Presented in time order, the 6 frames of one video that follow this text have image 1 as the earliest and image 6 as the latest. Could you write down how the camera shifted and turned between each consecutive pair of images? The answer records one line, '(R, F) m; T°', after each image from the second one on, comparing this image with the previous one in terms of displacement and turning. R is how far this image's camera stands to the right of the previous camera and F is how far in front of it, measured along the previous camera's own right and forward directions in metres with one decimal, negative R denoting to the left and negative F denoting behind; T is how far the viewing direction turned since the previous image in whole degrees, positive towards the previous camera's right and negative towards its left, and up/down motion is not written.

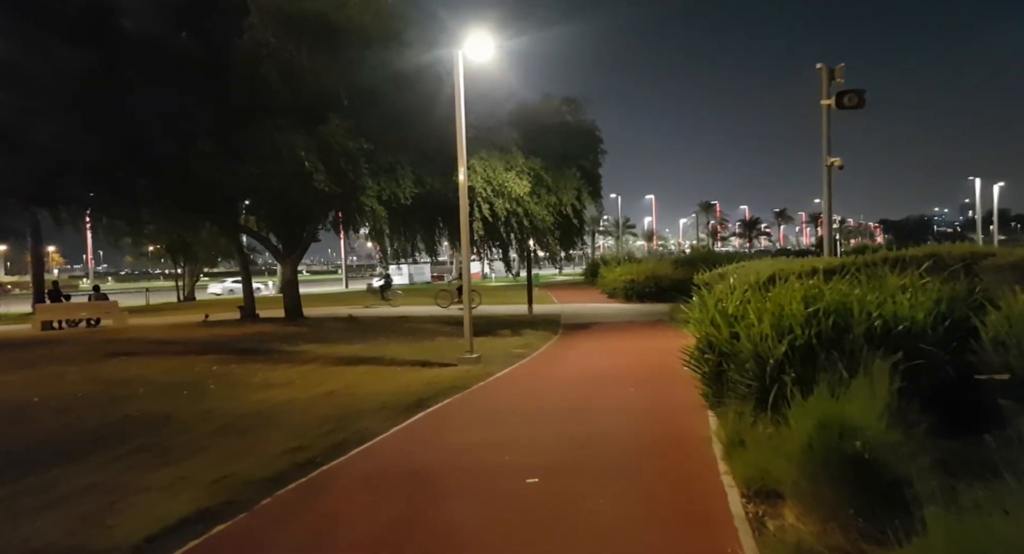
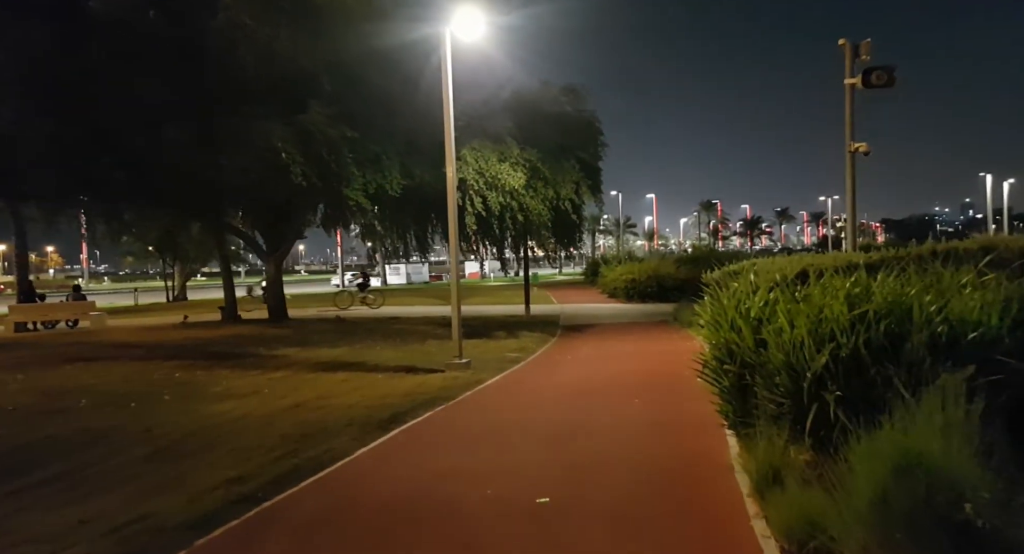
(+0.2, +1.3) m; 0°
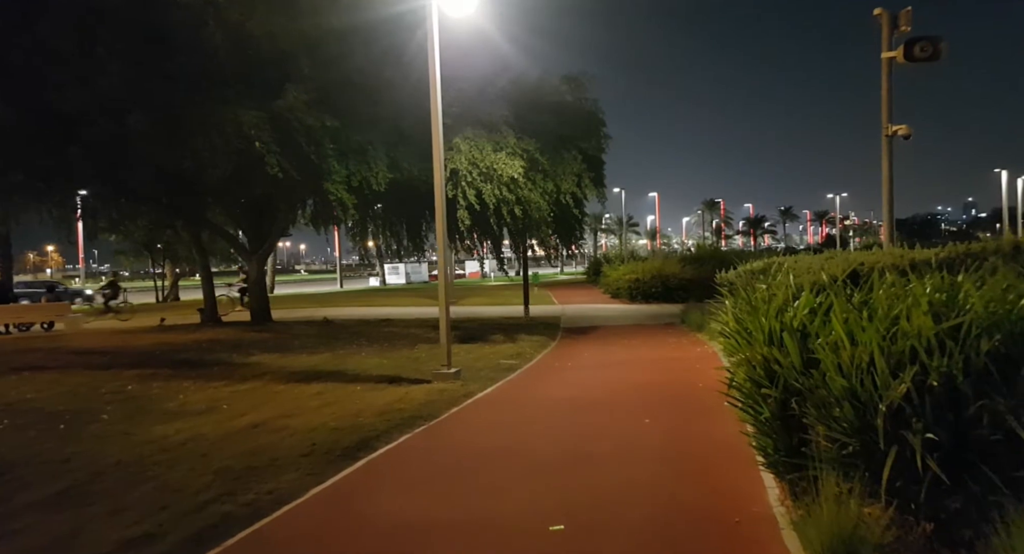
(+0.1, +1.5) m; 0°
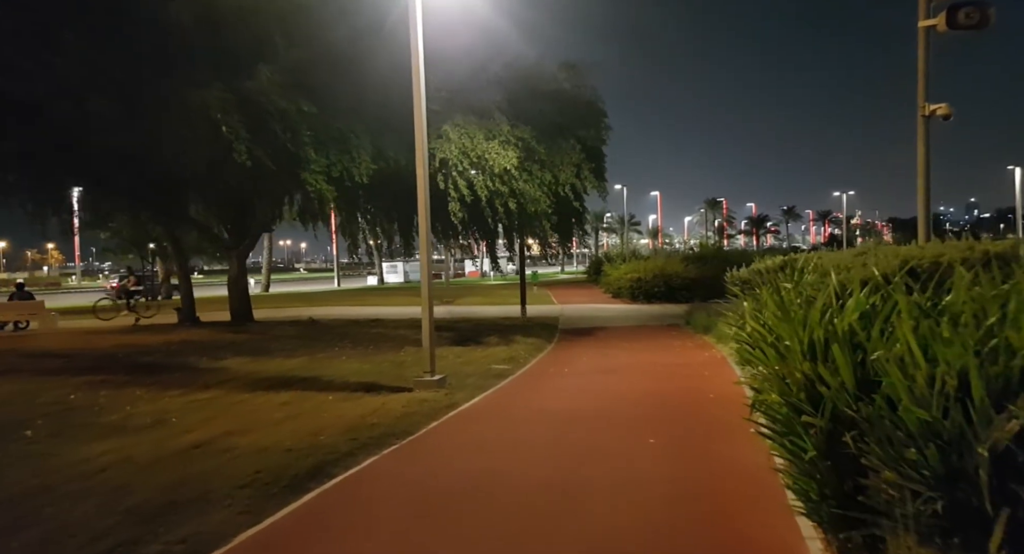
(+0.2, +1.3) m; 0°
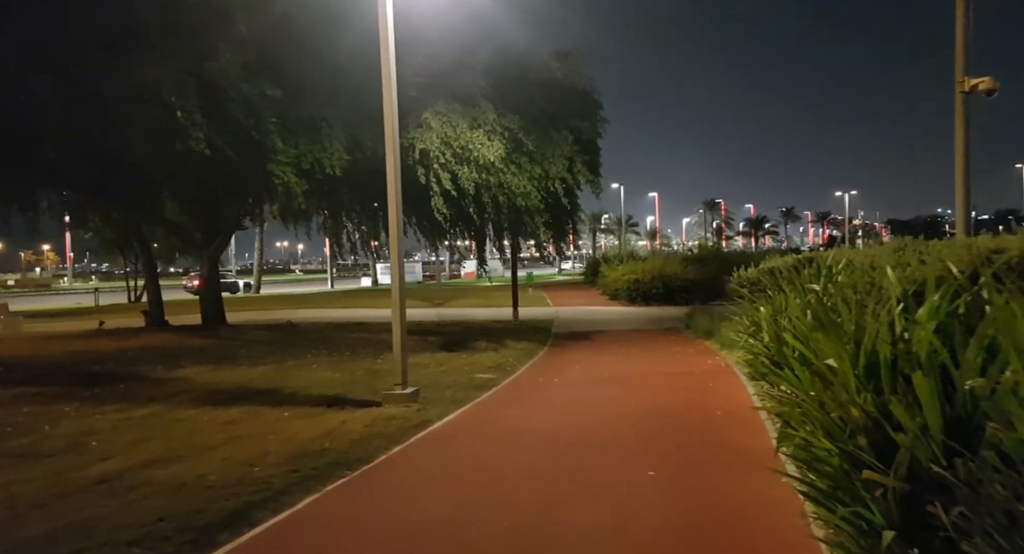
(+0.2, +1.3) m; 0°
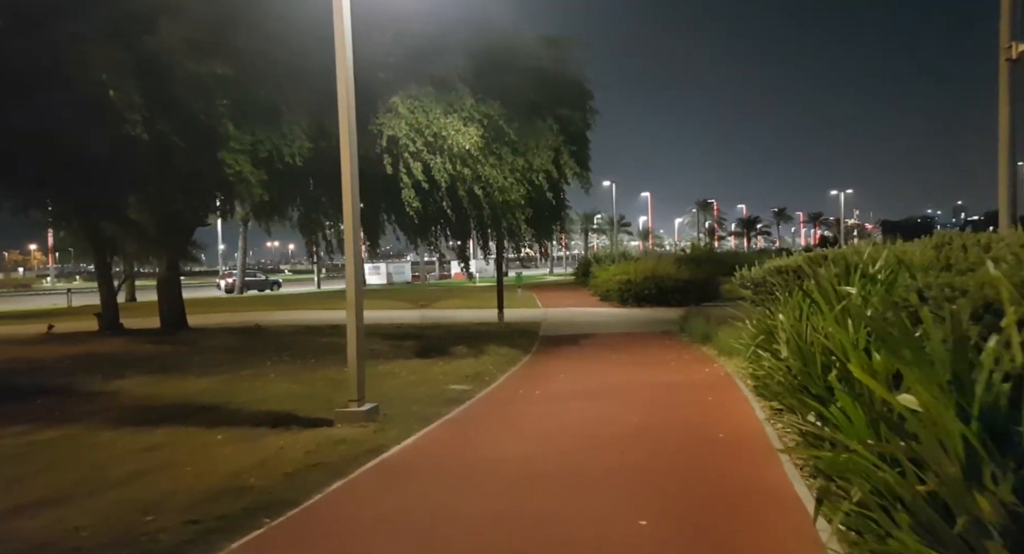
(+0.3, +1.4) m; +1°
